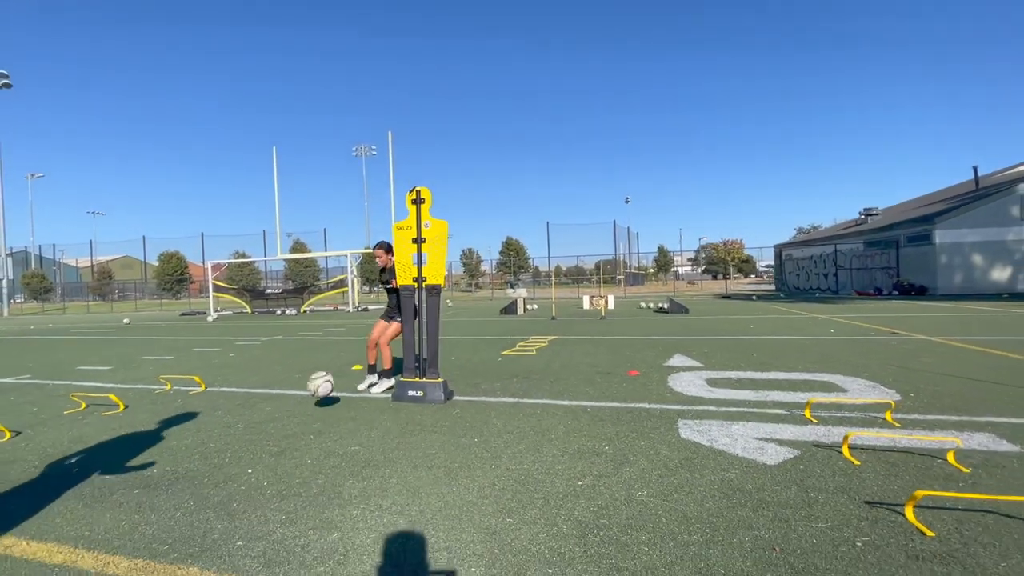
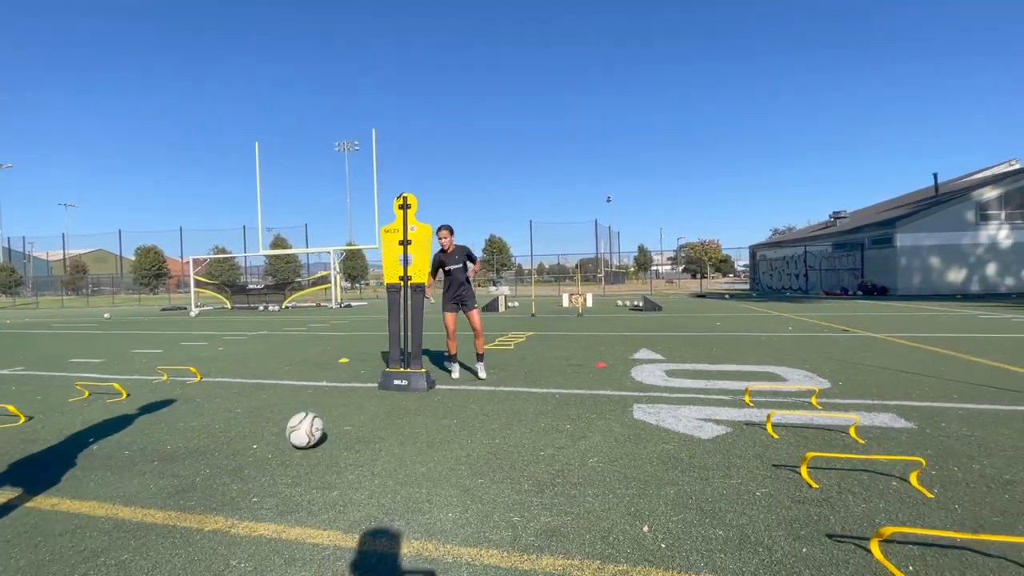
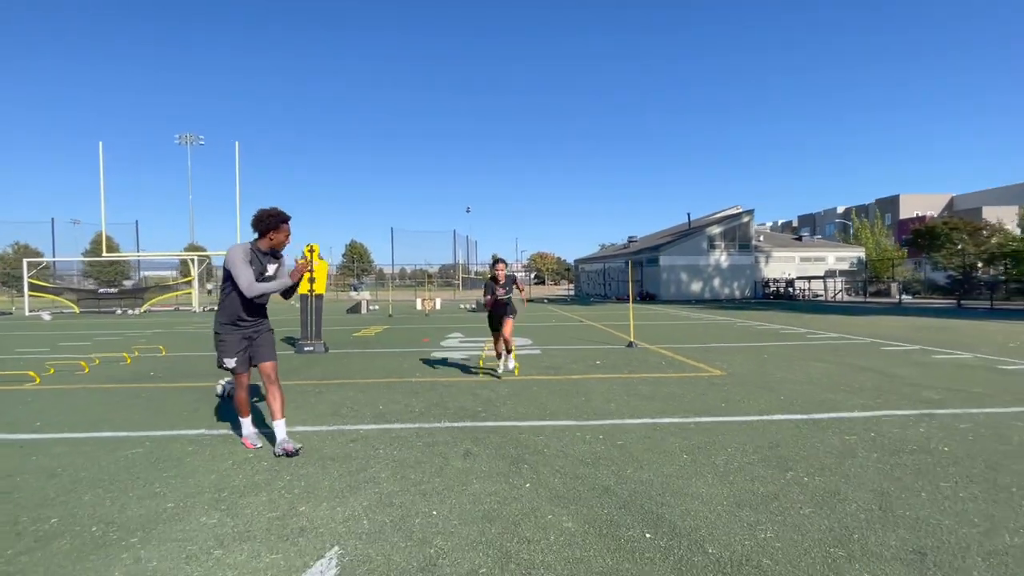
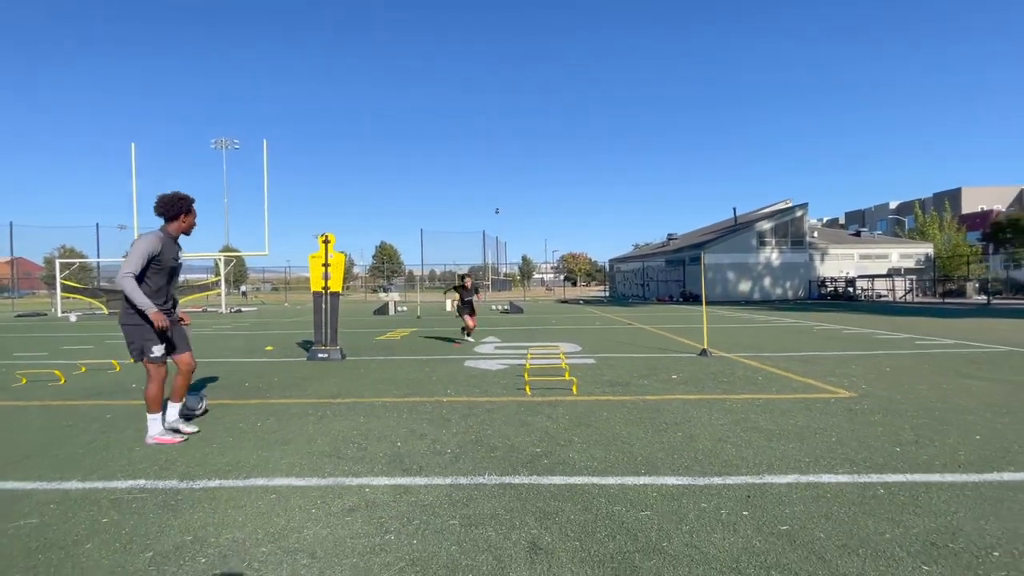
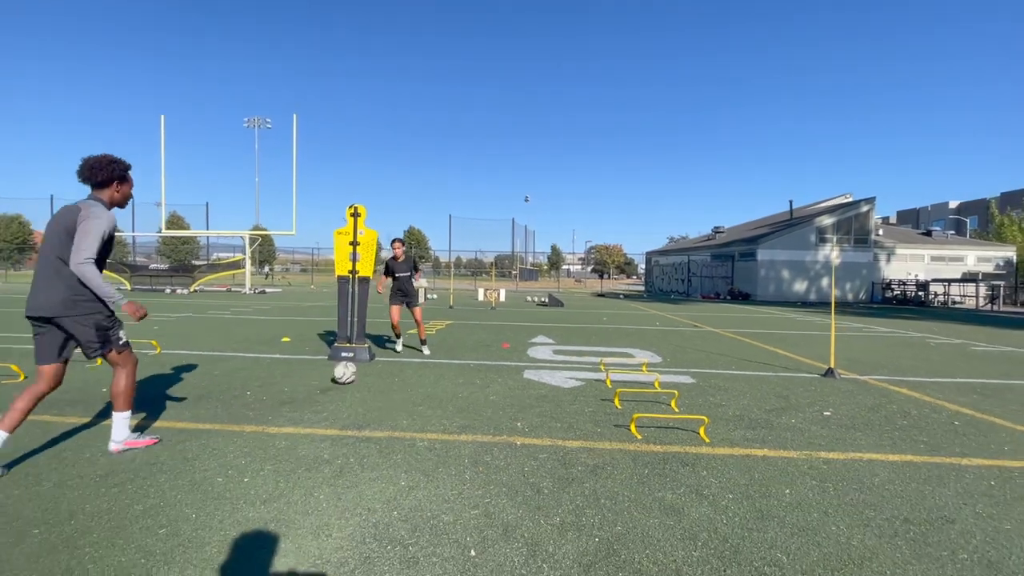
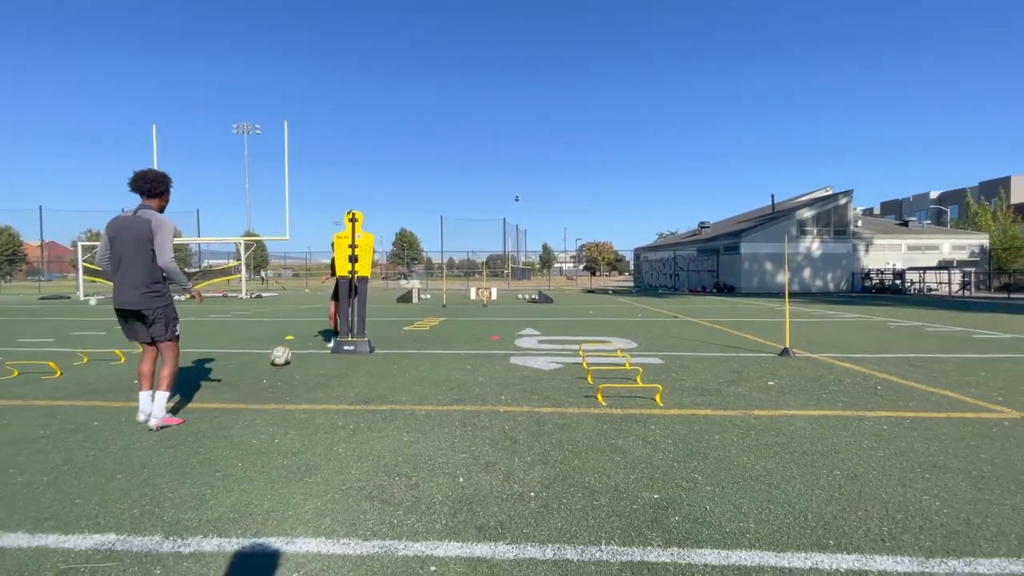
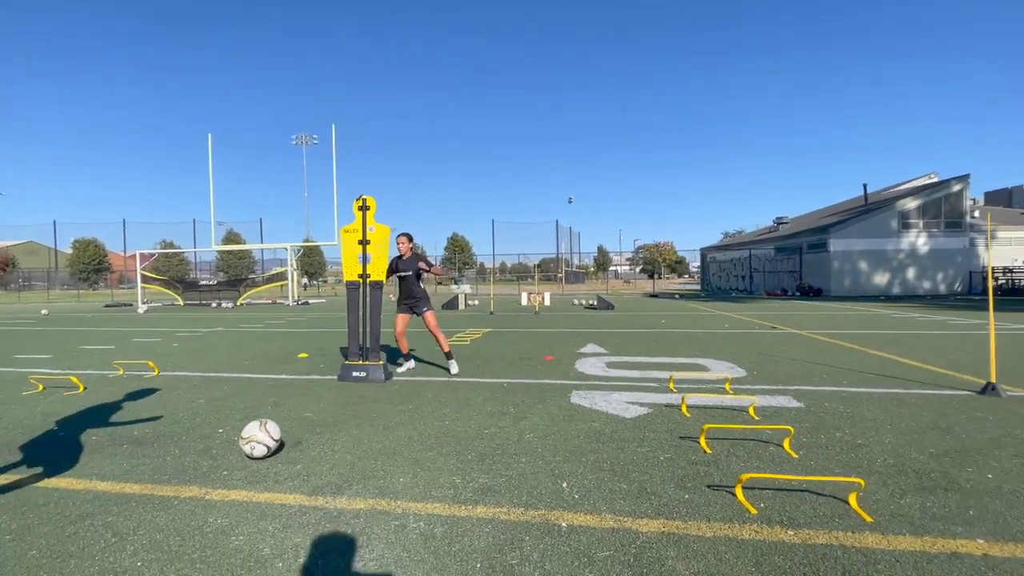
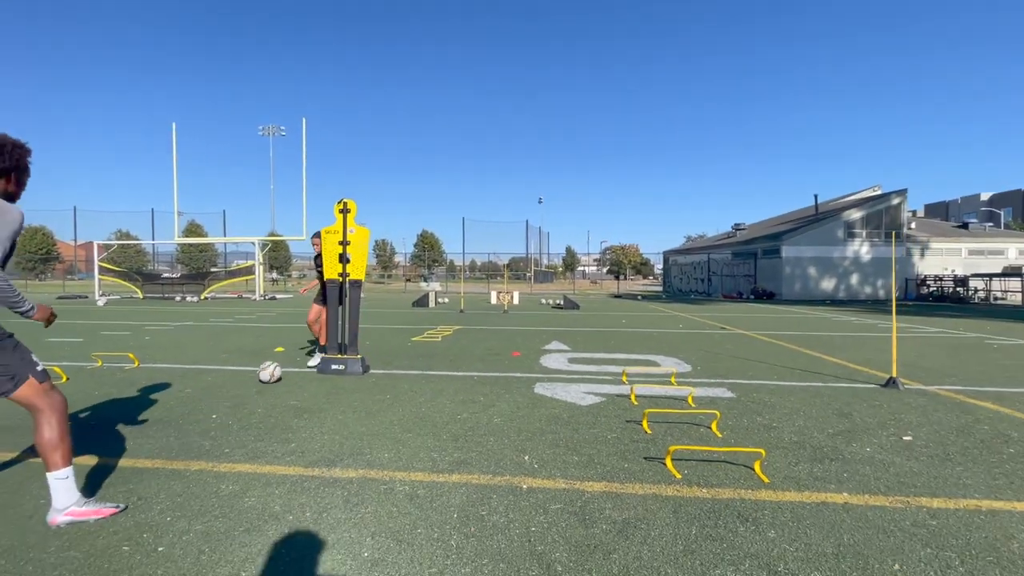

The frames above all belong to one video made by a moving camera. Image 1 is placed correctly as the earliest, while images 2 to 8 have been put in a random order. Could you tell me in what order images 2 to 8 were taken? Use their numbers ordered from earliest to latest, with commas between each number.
2, 7, 8, 5, 6, 4, 3
